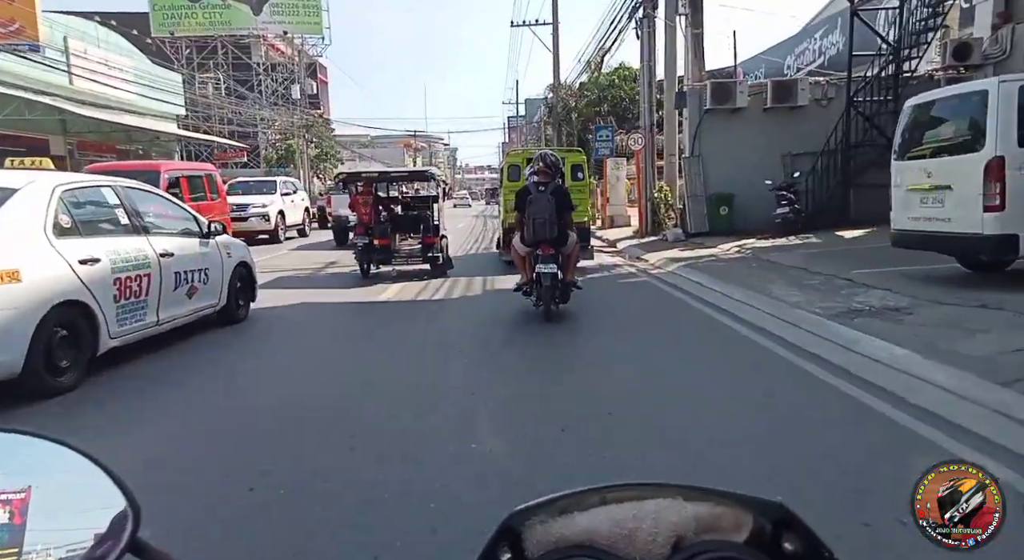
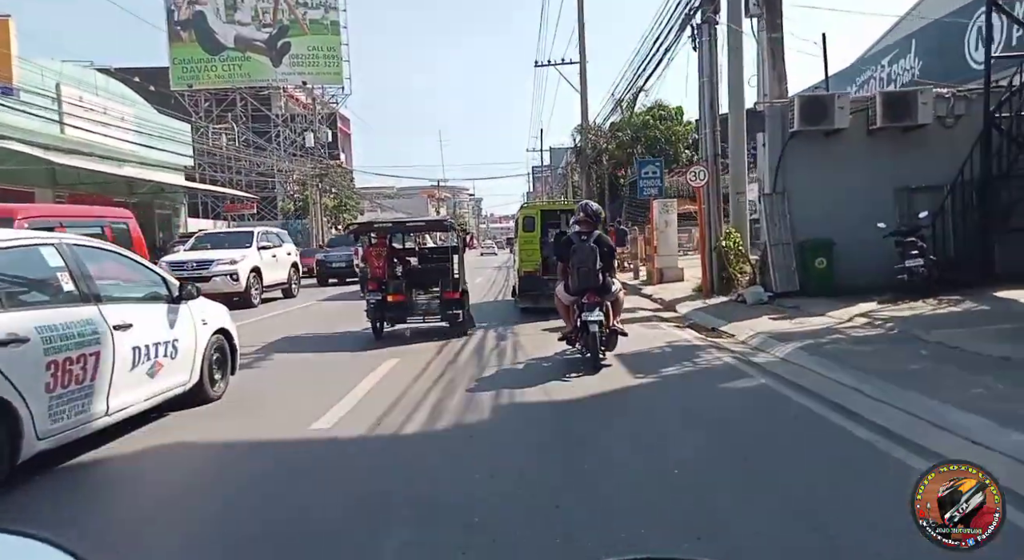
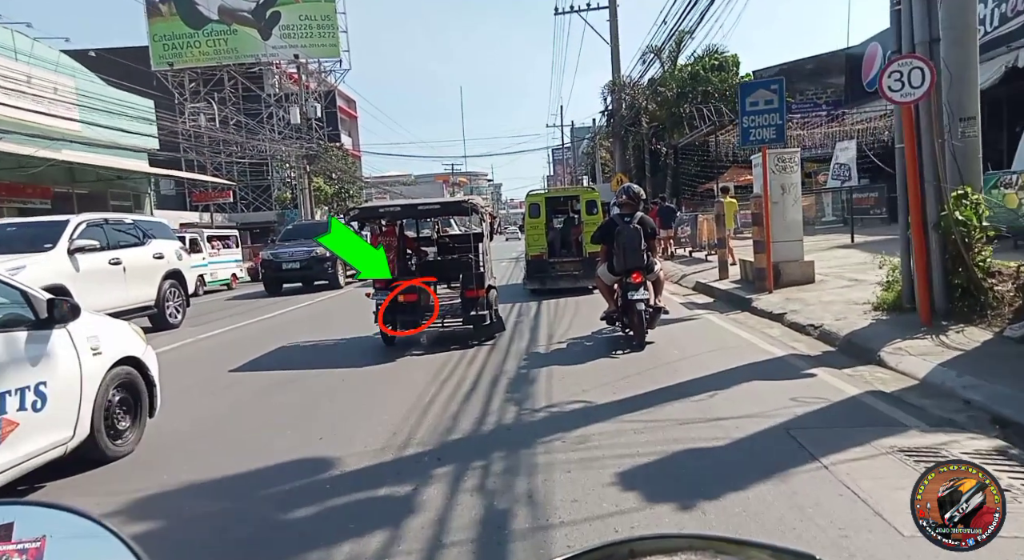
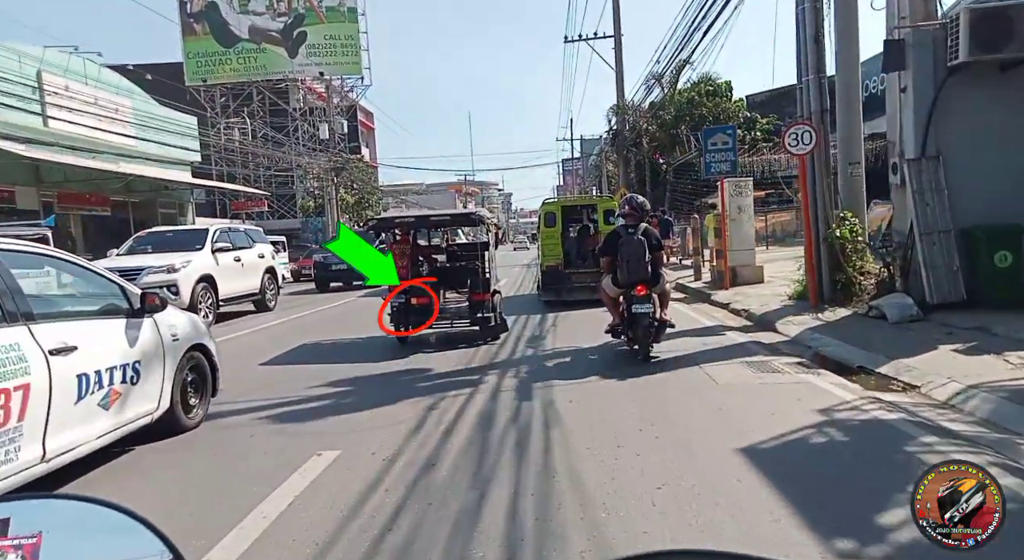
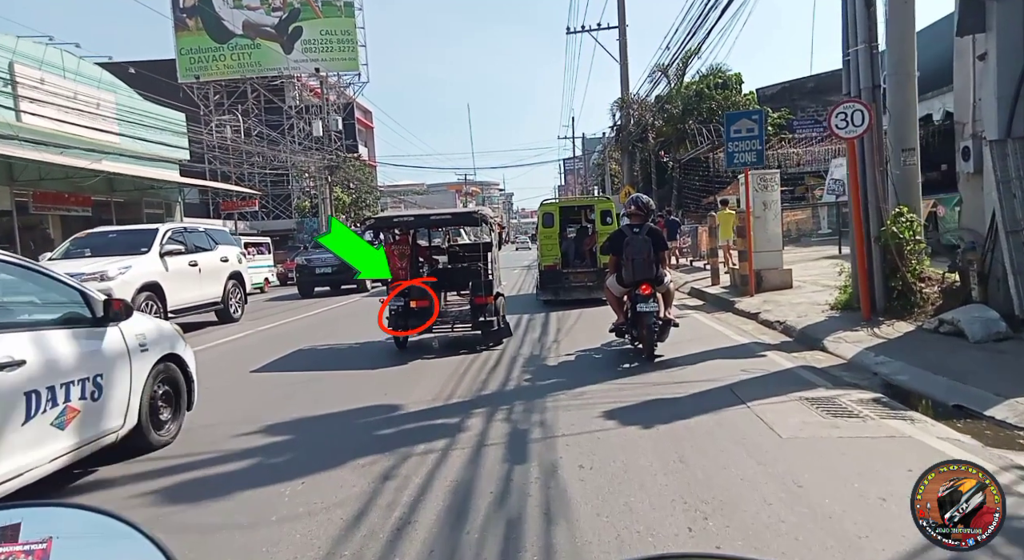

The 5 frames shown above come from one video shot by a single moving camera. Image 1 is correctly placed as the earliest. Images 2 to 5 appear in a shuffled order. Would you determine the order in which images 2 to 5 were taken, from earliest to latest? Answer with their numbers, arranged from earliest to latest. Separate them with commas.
2, 4, 5, 3
